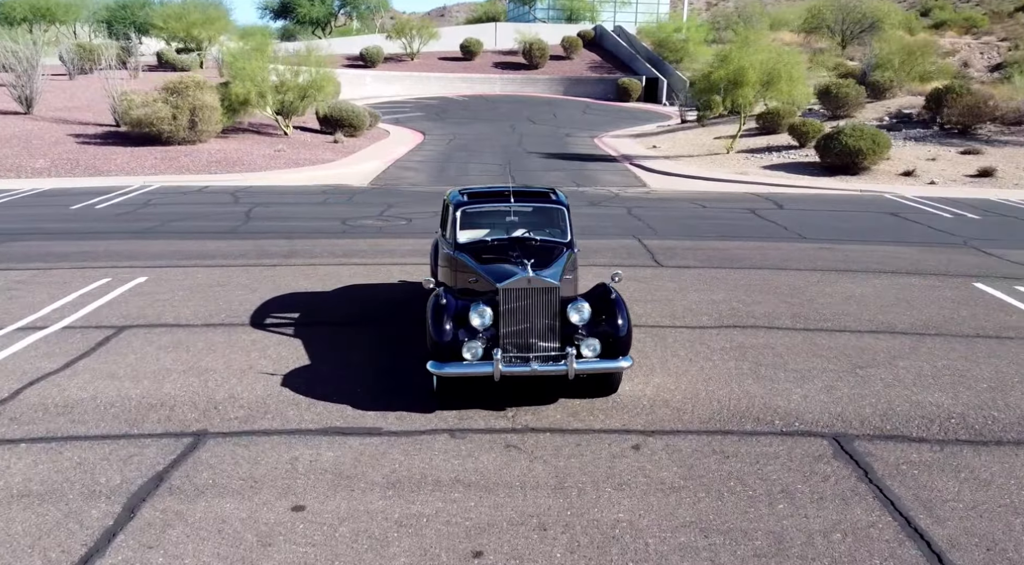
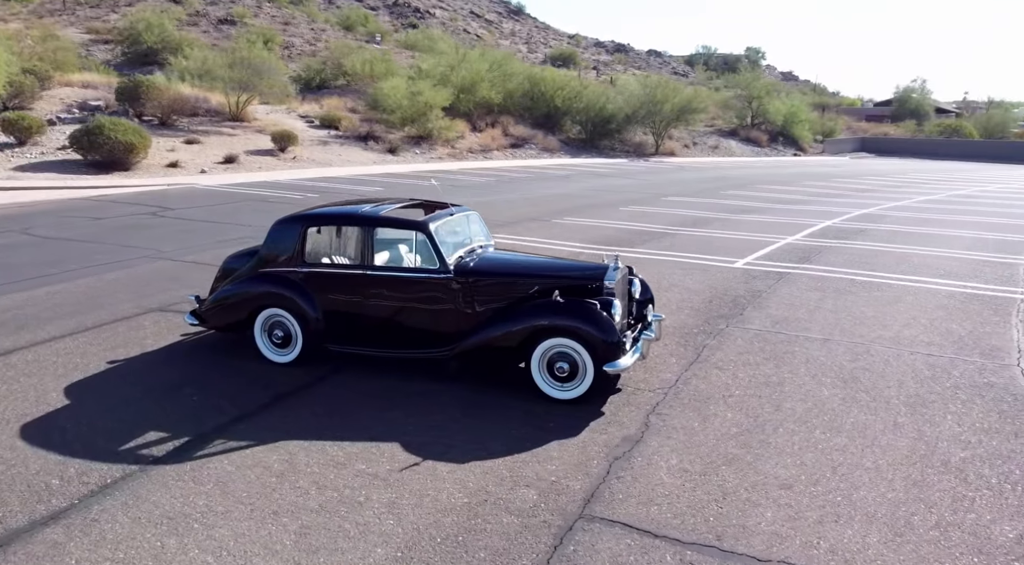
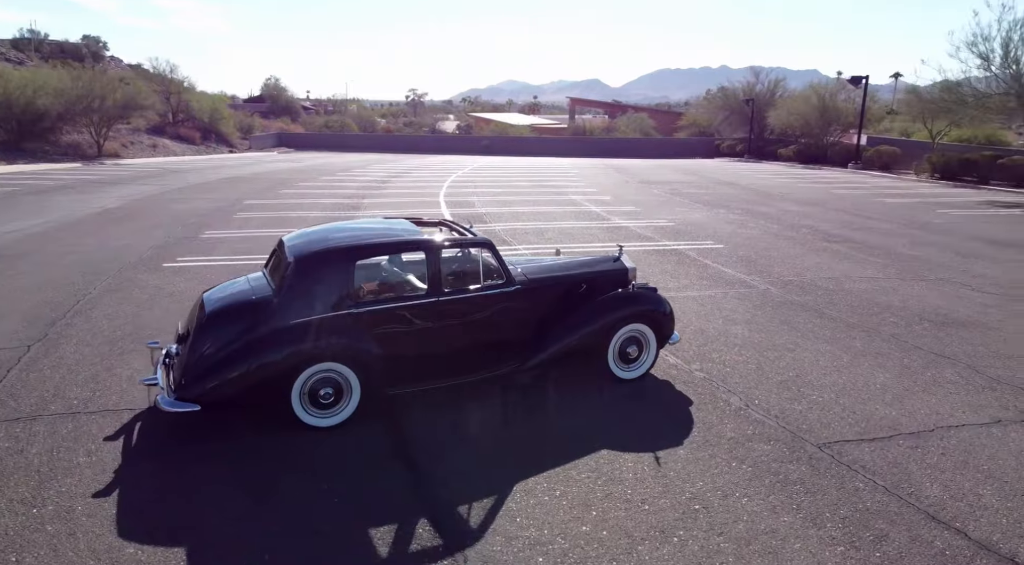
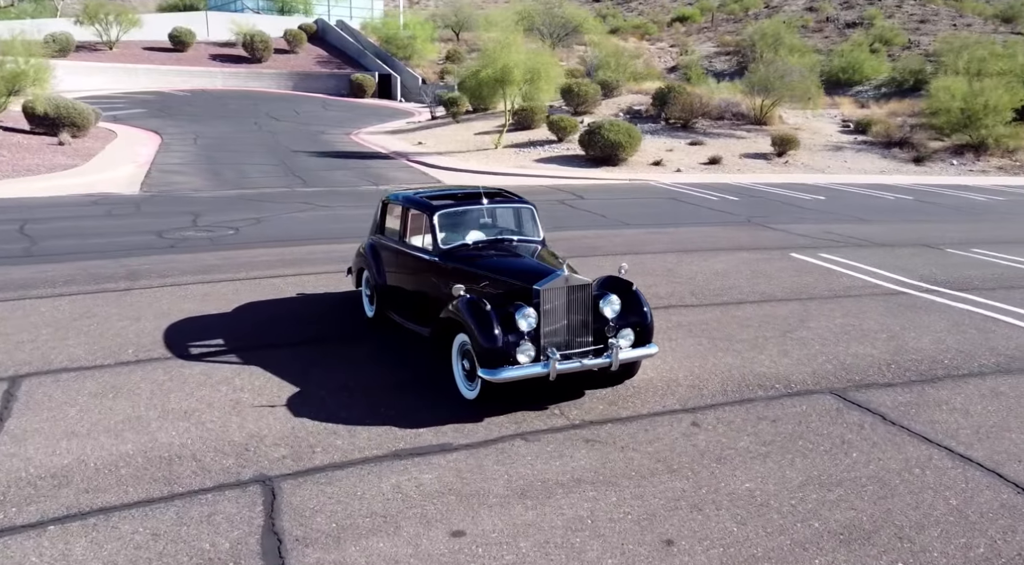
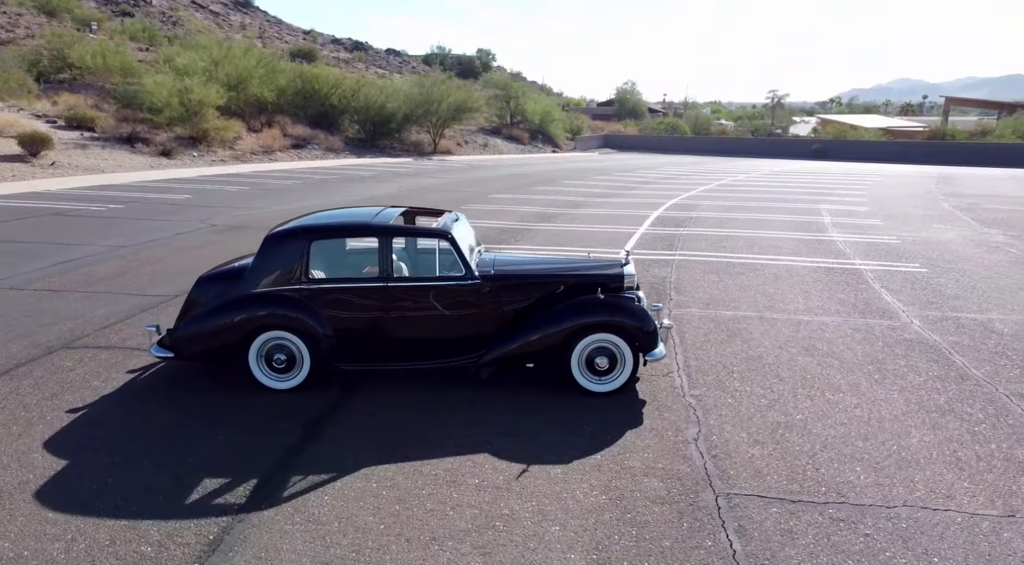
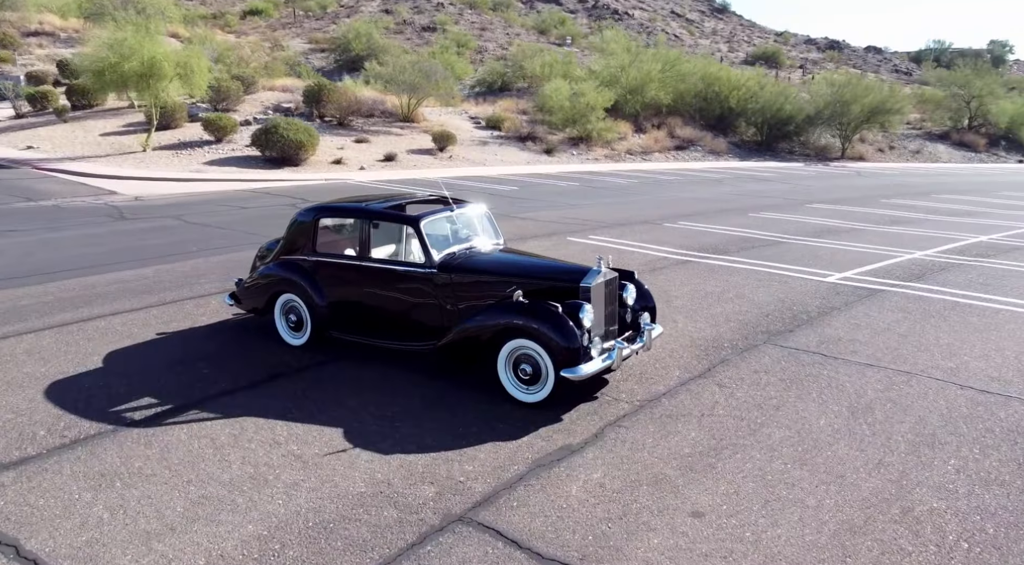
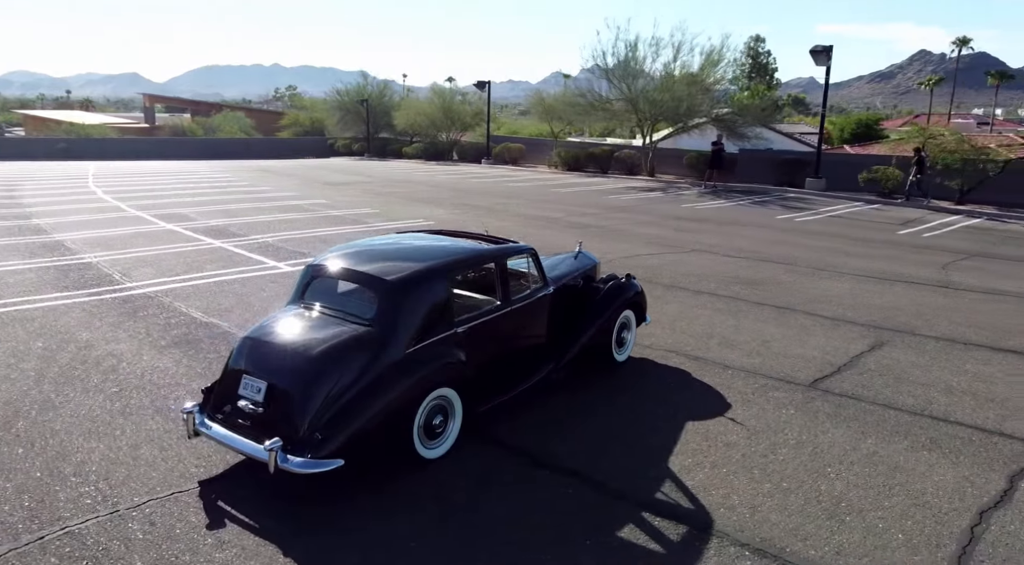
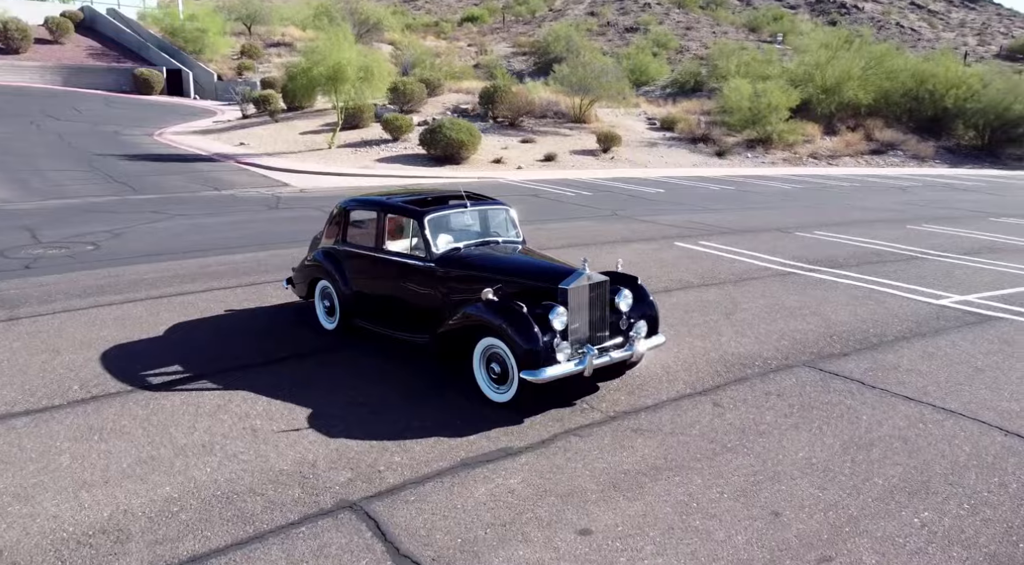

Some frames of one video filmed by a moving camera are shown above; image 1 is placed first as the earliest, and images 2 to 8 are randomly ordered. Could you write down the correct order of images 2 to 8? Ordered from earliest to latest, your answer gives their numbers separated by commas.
4, 8, 6, 2, 5, 3, 7
